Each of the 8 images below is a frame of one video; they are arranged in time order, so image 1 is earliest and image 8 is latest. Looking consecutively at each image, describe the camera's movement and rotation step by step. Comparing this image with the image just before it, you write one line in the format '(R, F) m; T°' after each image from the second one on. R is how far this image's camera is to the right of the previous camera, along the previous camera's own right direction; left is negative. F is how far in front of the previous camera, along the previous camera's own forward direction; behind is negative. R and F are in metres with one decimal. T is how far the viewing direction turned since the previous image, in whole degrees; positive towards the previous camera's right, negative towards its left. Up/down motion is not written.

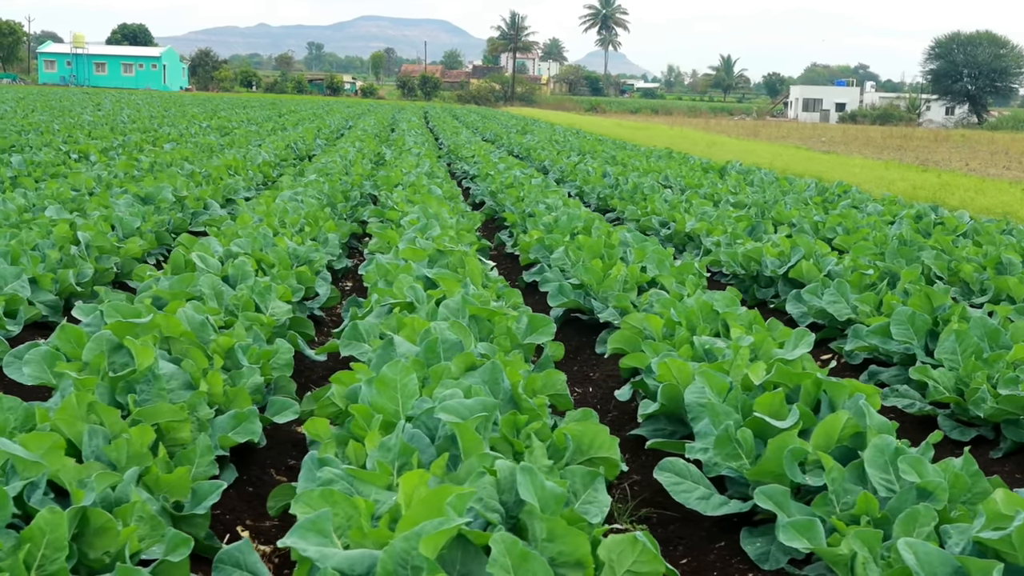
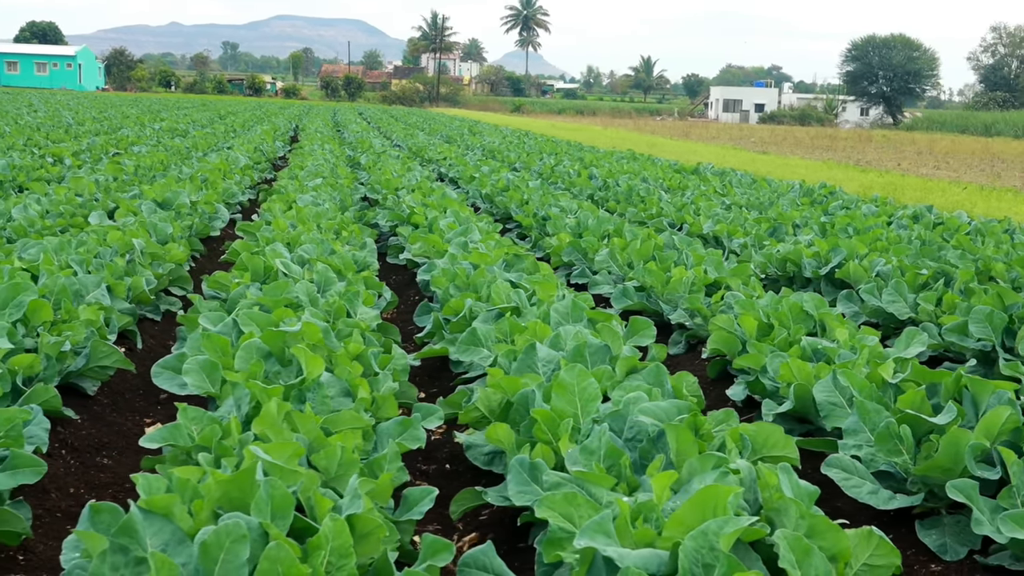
(-0.8, -0.1) m; +4°
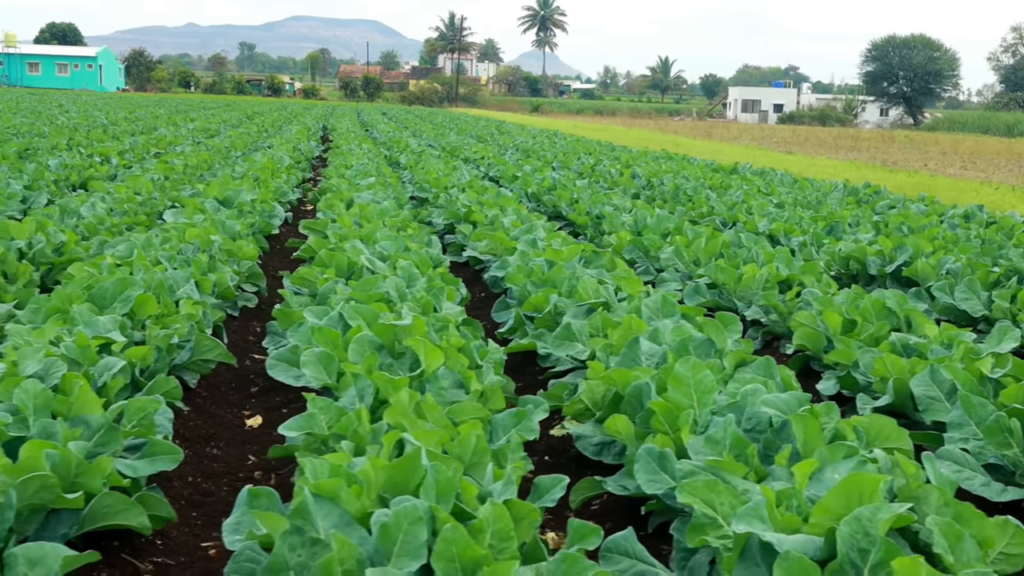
(-0.3, -0.1) m; -1°
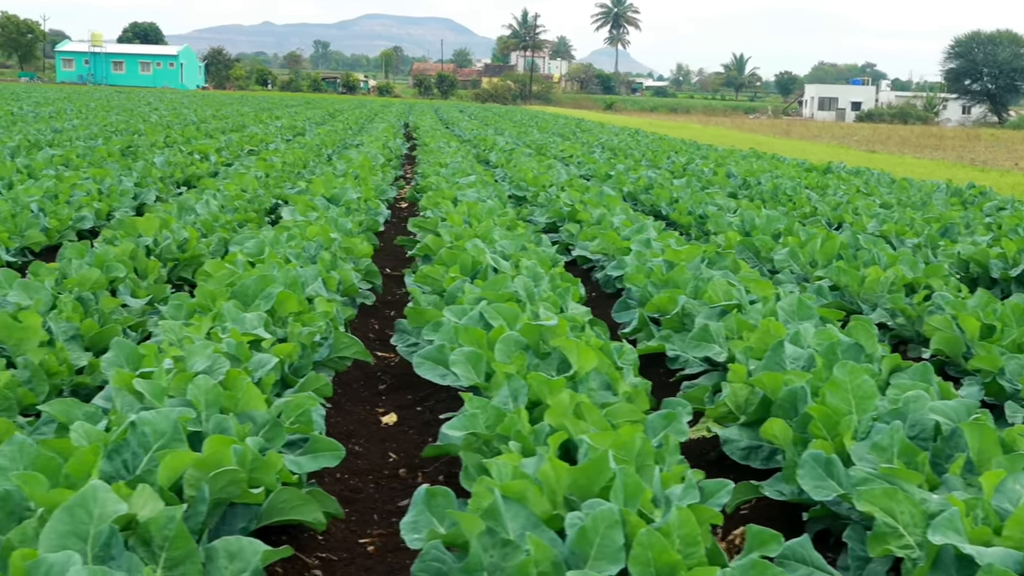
(-0.3, 0.0) m; -4°
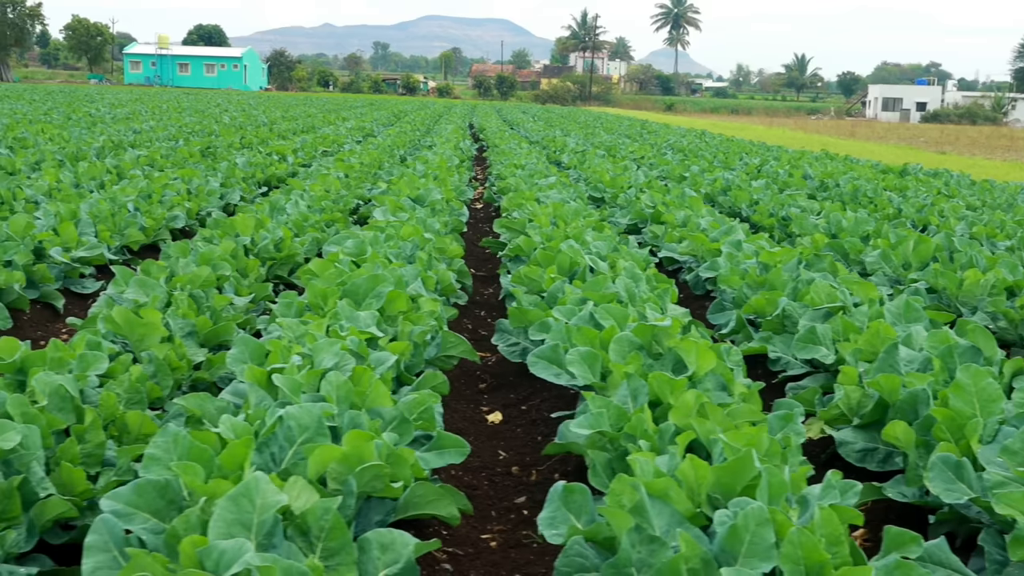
(-0.2, 0.0) m; -3°
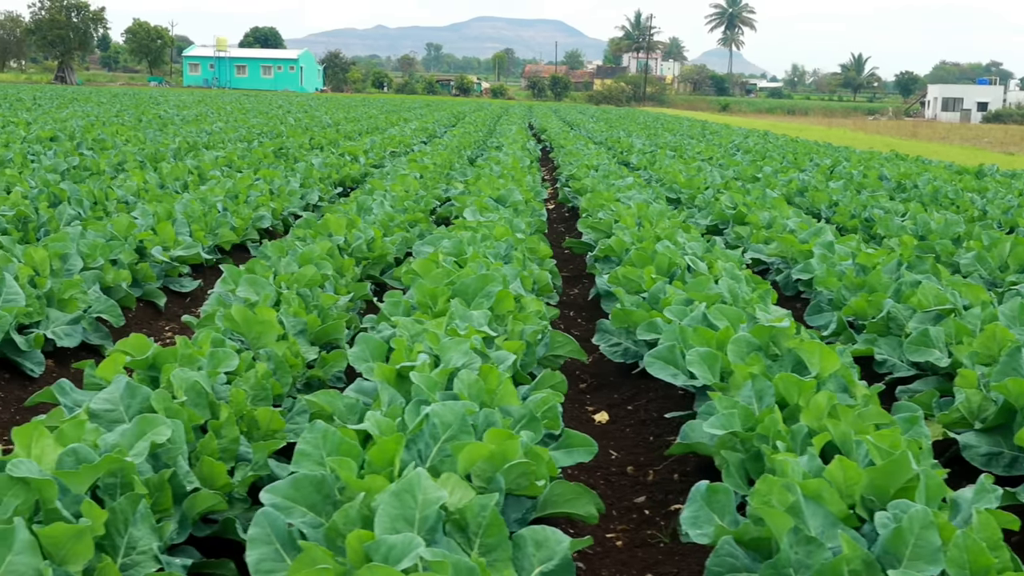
(-0.2, 0.0) m; -3°
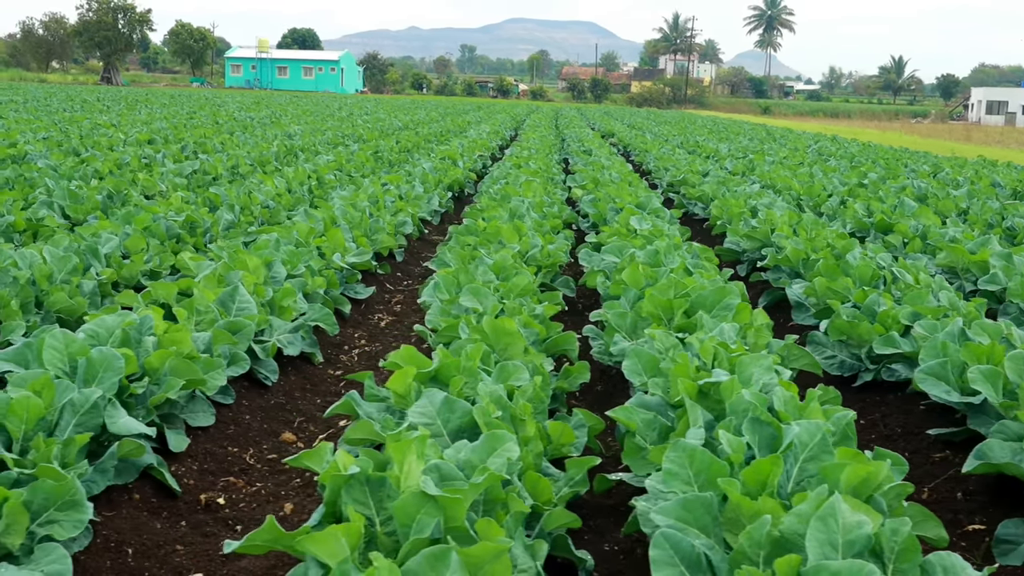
(-0.8, 0.0) m; -2°
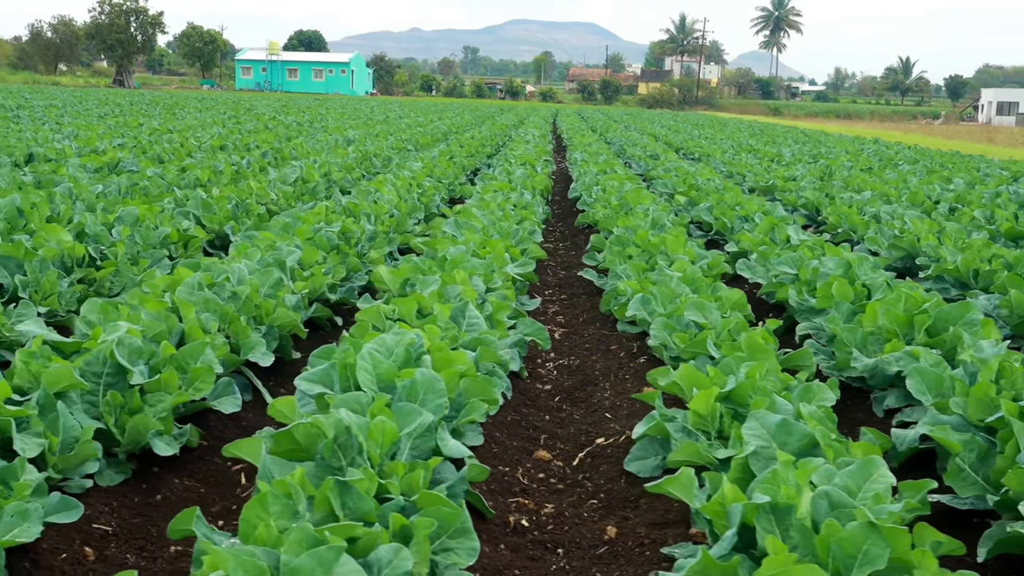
(-1.0, 0.0) m; 0°
